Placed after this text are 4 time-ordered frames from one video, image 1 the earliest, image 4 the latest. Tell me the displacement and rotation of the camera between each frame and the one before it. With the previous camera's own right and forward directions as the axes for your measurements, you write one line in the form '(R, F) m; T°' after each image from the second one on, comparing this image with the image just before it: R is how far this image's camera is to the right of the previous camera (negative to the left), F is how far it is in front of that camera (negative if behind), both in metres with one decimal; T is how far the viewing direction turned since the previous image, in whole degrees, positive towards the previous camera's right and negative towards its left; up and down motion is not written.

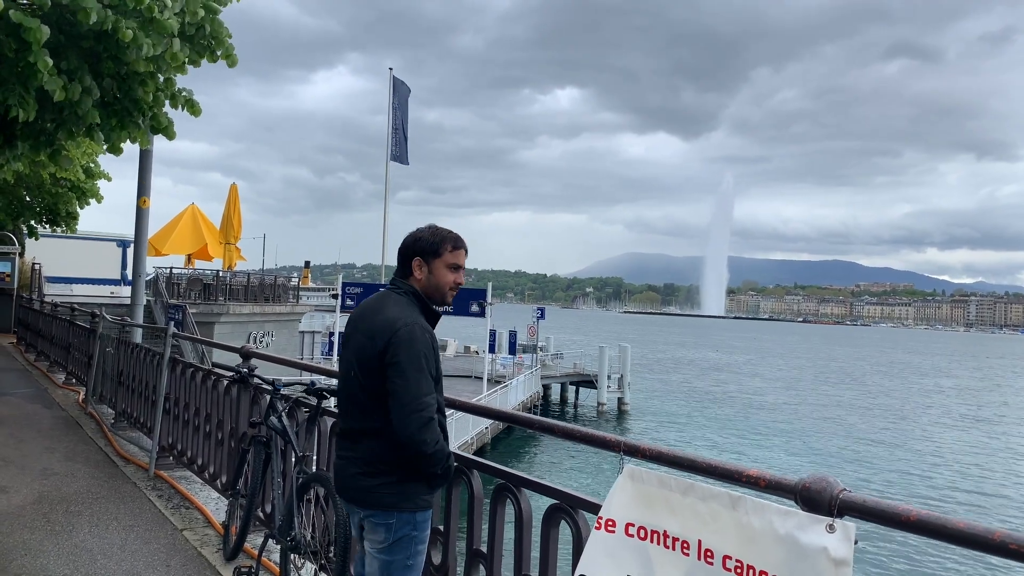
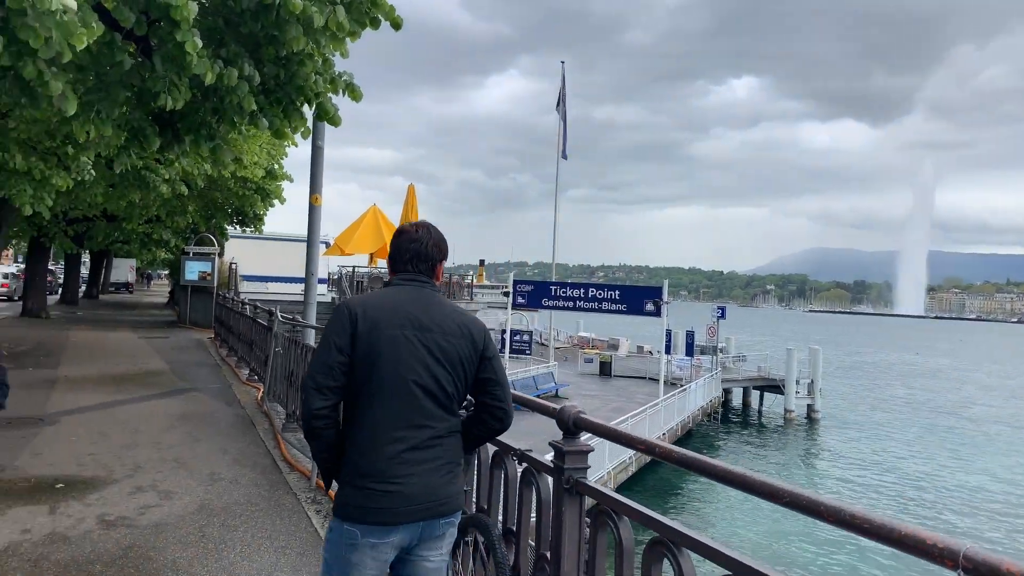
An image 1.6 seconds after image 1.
(-0.1, +0.8) m; -12°
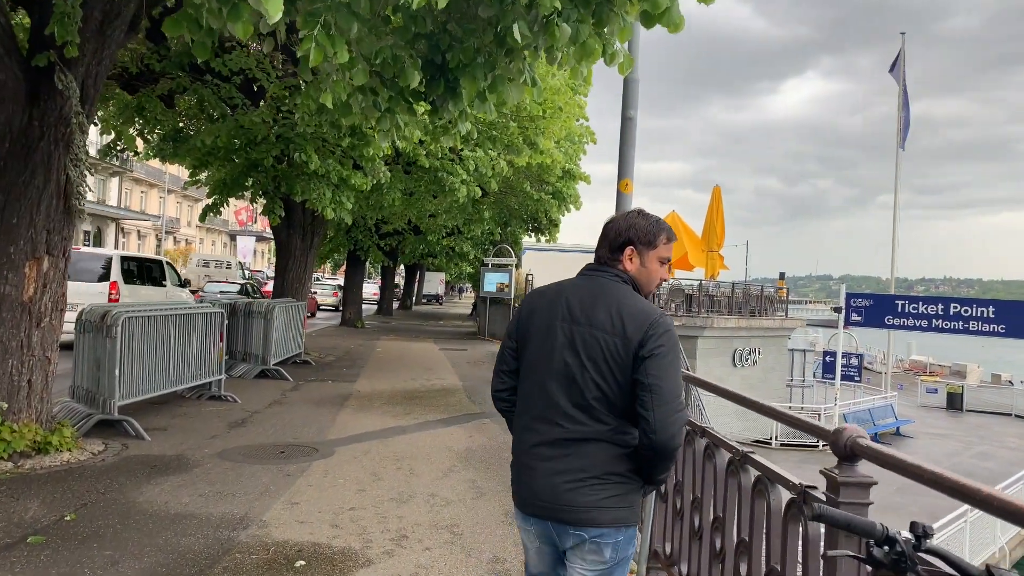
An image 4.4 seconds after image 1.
(-0.7, +2.1) m; -20°
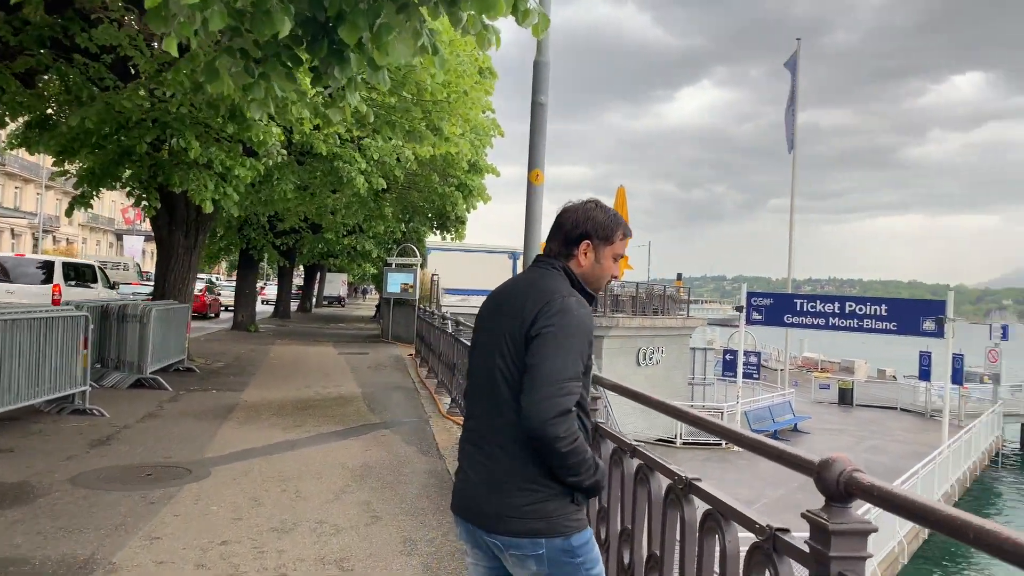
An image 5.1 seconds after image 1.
(0.0, +0.6) m; +7°
